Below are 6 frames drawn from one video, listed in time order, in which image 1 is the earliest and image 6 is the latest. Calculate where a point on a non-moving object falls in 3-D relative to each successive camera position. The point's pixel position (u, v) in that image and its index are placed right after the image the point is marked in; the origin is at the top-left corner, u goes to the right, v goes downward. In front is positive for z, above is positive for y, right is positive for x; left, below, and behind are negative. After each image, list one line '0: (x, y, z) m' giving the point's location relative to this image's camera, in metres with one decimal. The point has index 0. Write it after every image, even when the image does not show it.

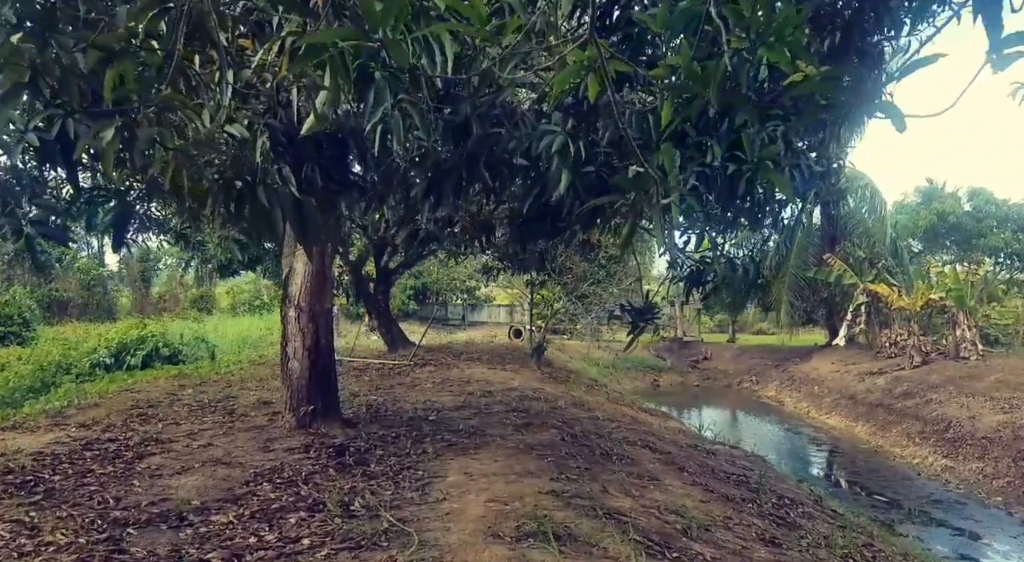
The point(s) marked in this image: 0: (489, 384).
0: (-0.3, -1.4, +9.3) m
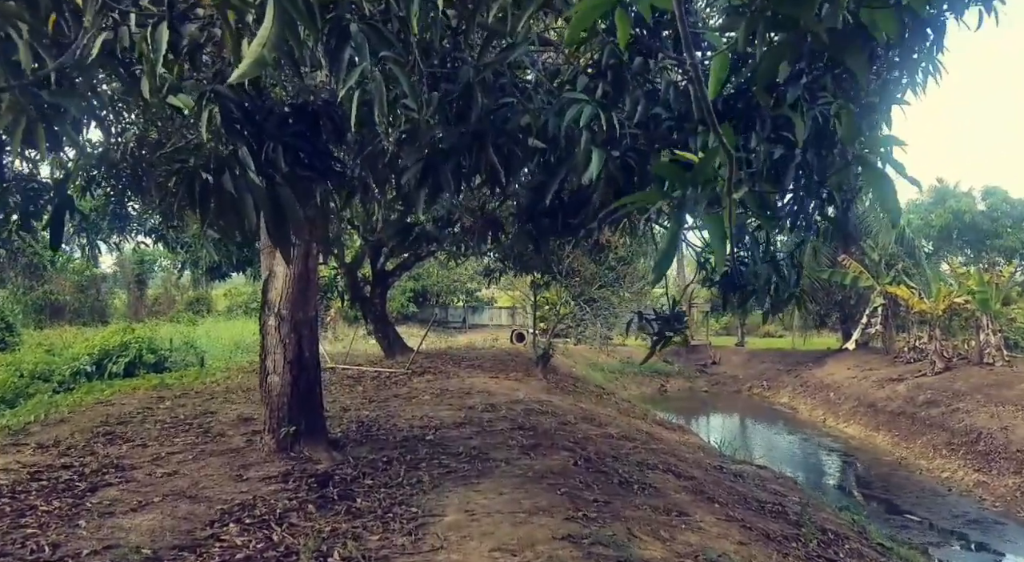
0: (-0.2, -1.4, +8.6) m
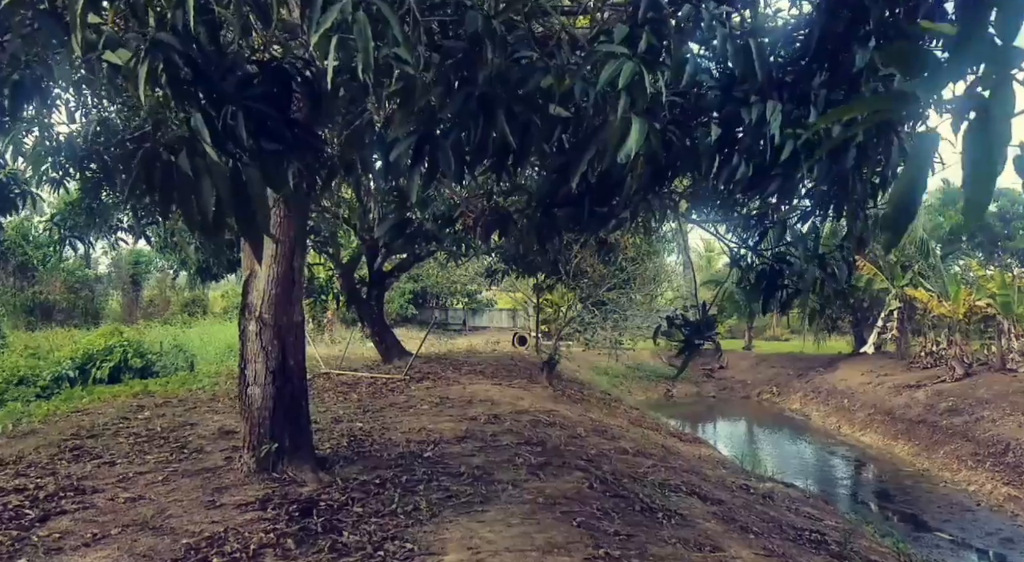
0: (-0.2, -1.4, +8.0) m
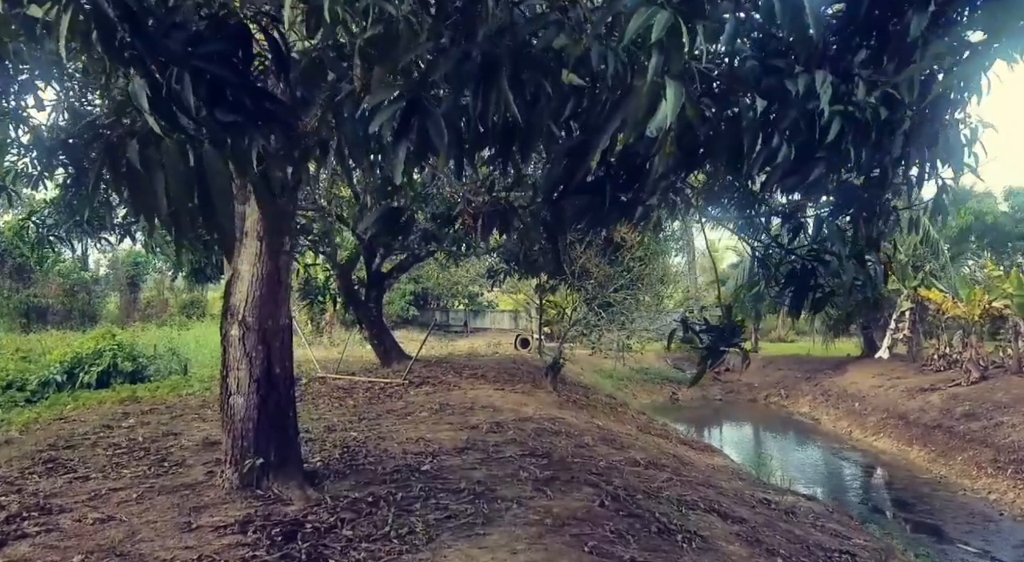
0: (-0.1, -1.5, +7.6) m
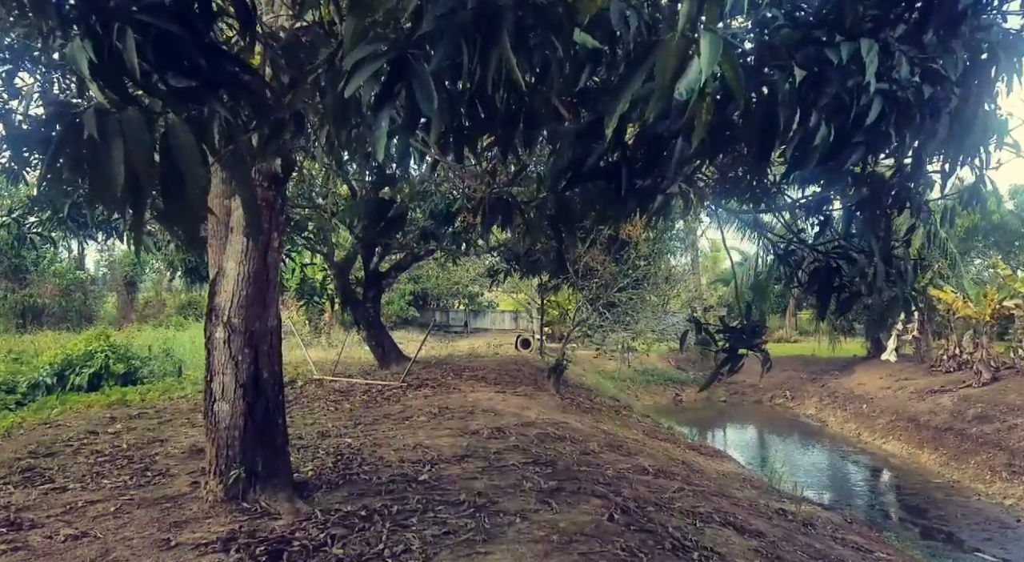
0: (-0.1, -1.4, +7.4) m
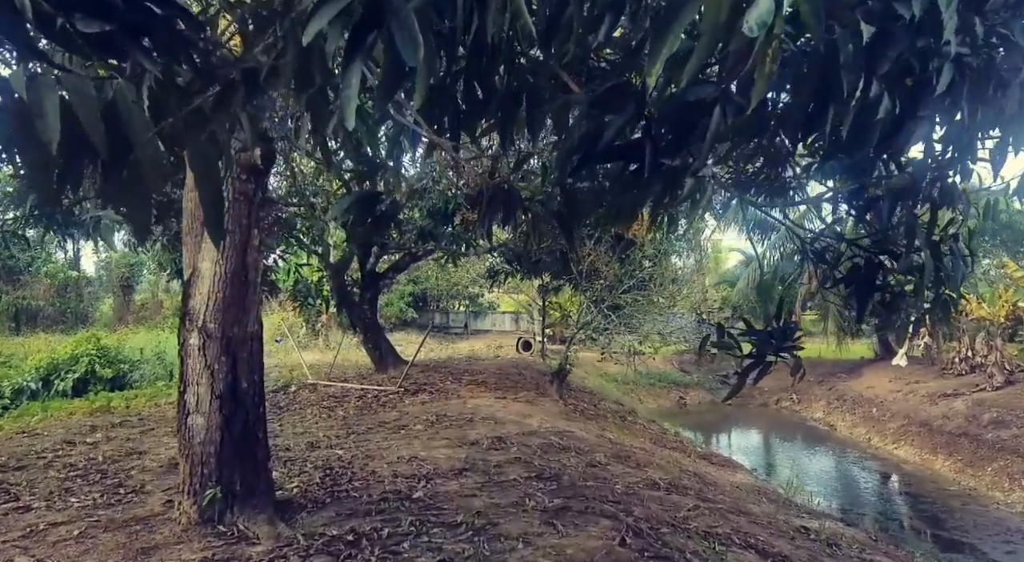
0: (-0.1, -1.5, +7.0) m
